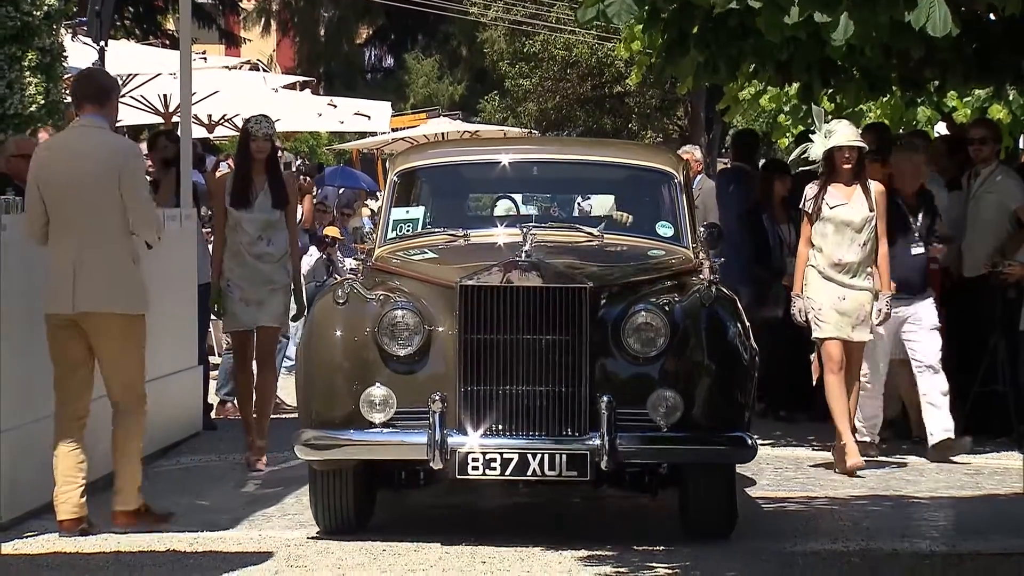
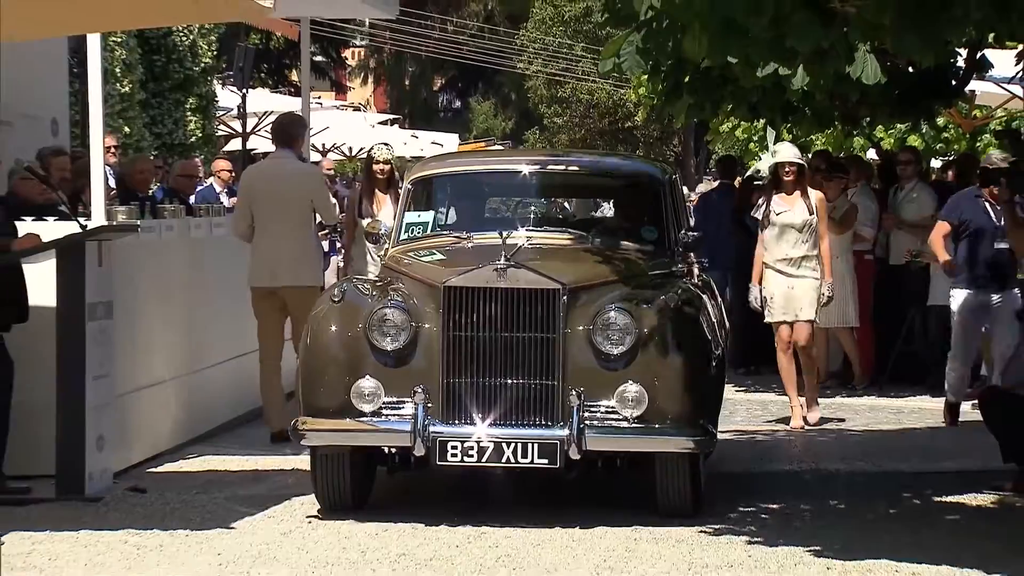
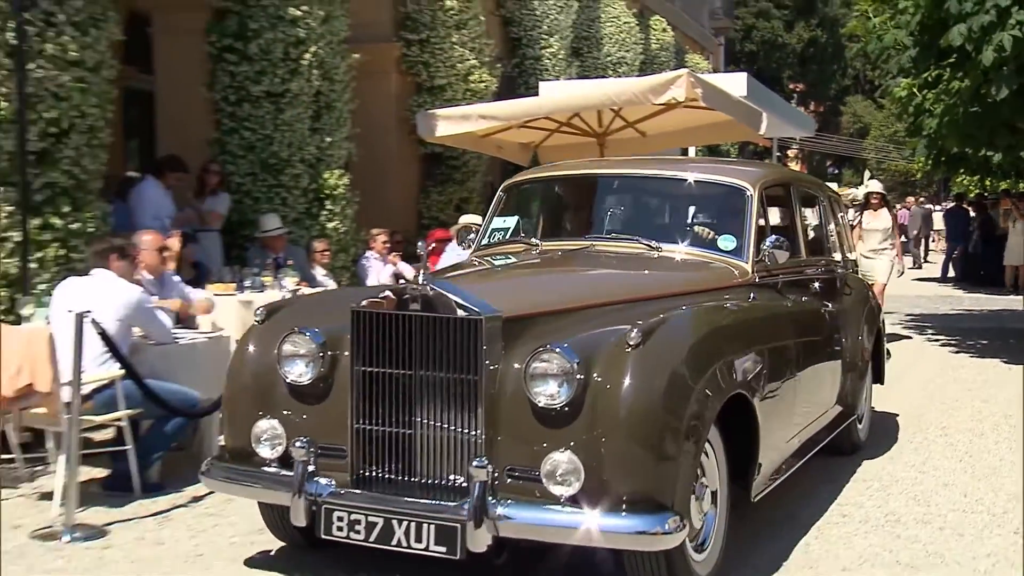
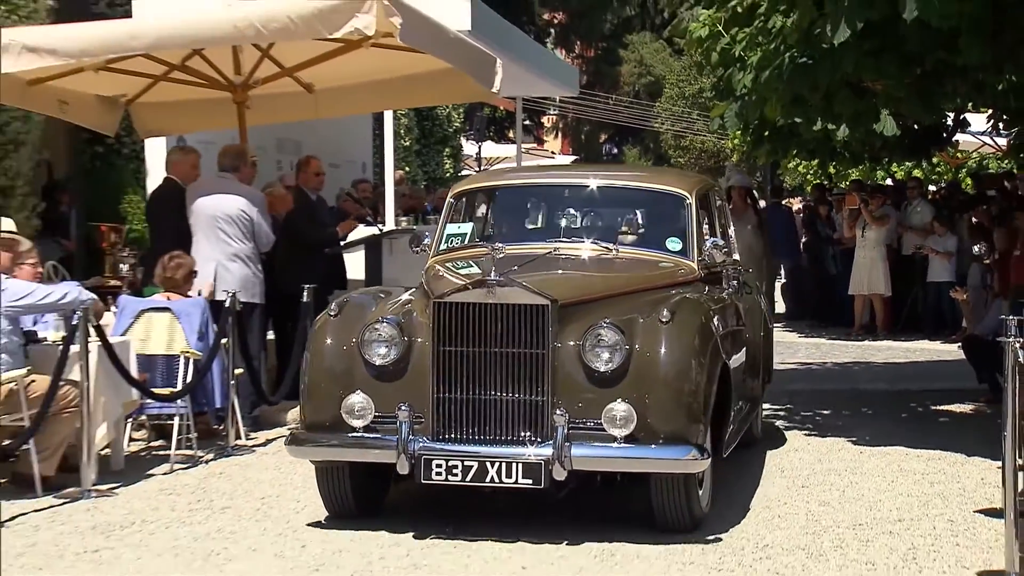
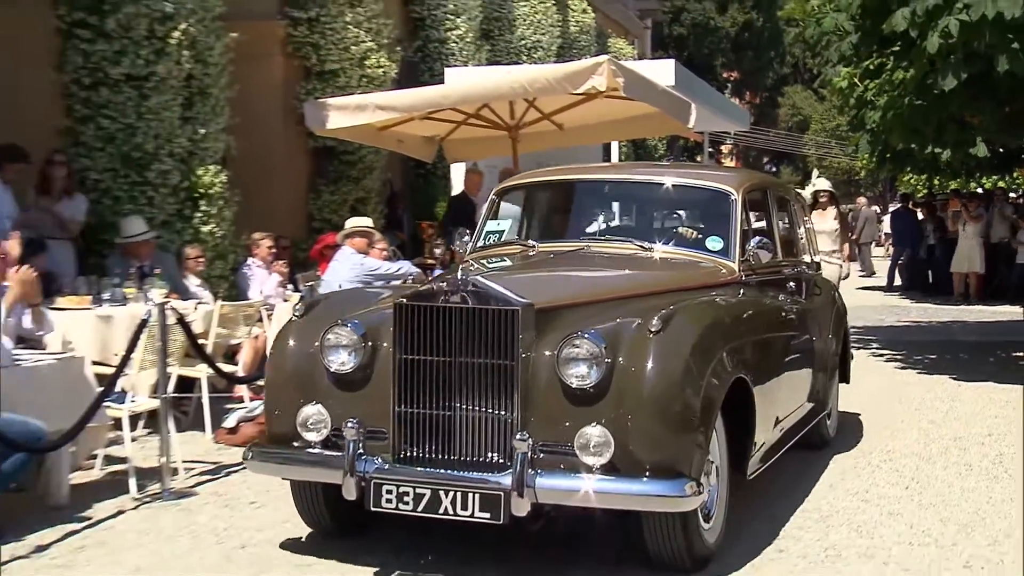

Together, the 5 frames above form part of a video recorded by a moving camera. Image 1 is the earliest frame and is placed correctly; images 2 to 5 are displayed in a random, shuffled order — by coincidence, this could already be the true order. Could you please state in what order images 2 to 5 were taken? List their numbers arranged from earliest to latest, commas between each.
2, 4, 5, 3
